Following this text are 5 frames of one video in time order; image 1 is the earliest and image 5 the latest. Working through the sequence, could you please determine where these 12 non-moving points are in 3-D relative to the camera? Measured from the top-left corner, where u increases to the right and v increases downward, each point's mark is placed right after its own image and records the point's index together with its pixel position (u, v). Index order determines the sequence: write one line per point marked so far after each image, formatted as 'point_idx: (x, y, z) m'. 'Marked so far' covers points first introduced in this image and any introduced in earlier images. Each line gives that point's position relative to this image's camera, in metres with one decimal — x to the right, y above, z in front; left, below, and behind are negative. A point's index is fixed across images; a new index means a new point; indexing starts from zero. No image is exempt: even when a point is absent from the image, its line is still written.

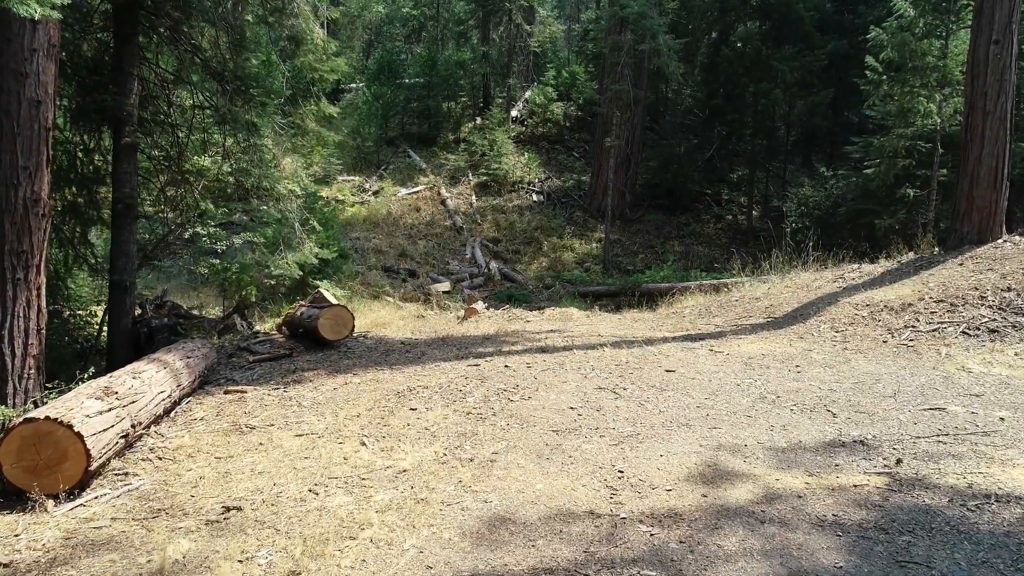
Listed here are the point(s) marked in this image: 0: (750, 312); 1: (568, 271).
0: (+1.5, -0.2, +7.0) m
1: (+0.7, +0.2, +13.2) m
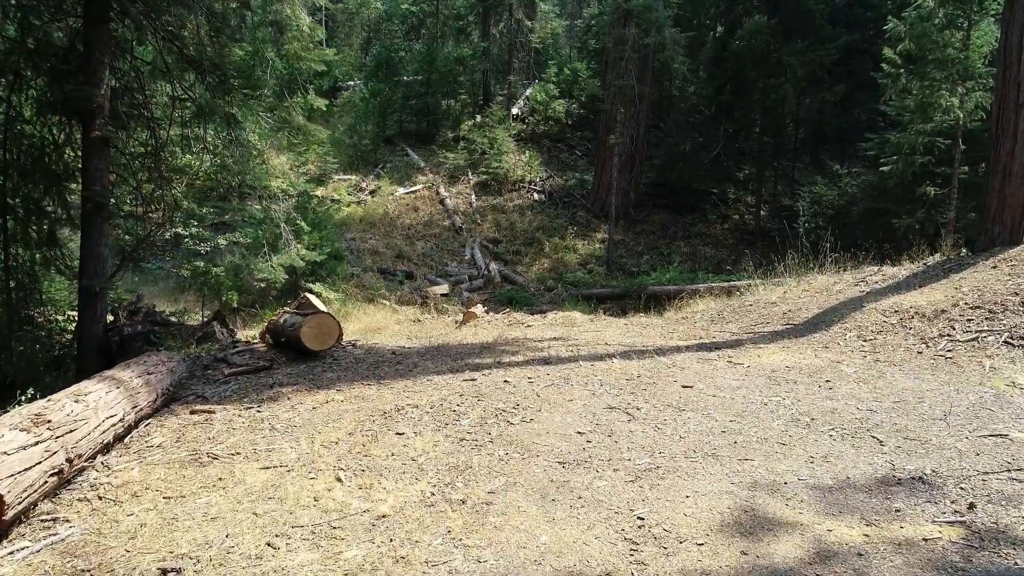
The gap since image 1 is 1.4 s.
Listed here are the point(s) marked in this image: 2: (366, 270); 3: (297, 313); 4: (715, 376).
0: (+1.5, -0.2, +6.6) m
1: (+0.7, +0.2, +12.7) m
2: (-1.6, +0.2, +12.2) m
3: (-1.1, -0.1, +5.4) m
4: (+0.8, -0.4, +4.4) m
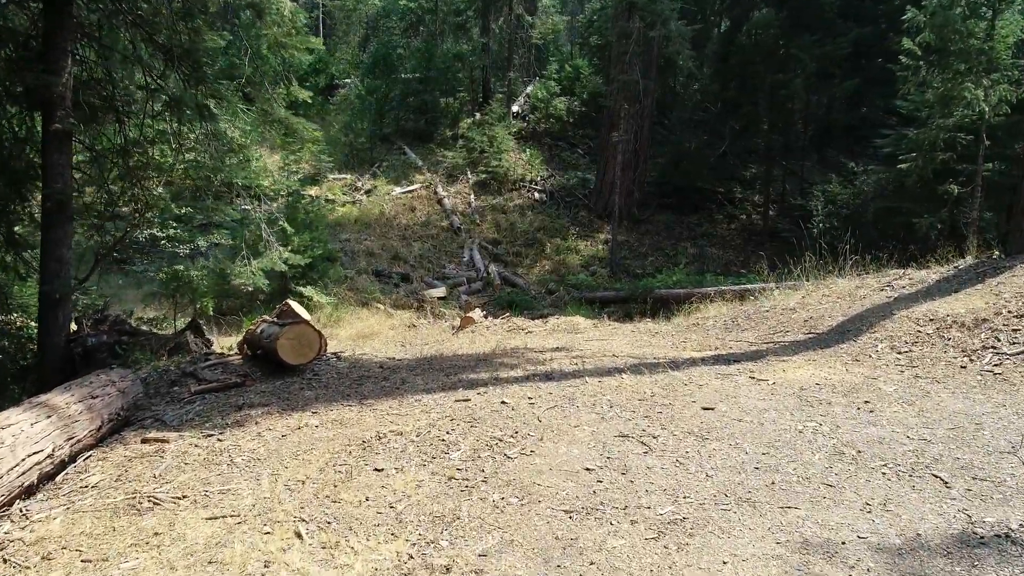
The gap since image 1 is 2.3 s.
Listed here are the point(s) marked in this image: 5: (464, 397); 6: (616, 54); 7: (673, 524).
0: (+1.5, -0.2, +6.1) m
1: (+0.7, +0.2, +12.3) m
2: (-1.6, +0.2, +11.7) m
3: (-1.1, -0.2, +4.9) m
4: (+0.8, -0.4, +4.0) m
5: (-0.2, -0.4, +4.0) m
6: (+1.2, +2.8, +13.2) m
7: (+0.3, -0.5, +2.3) m
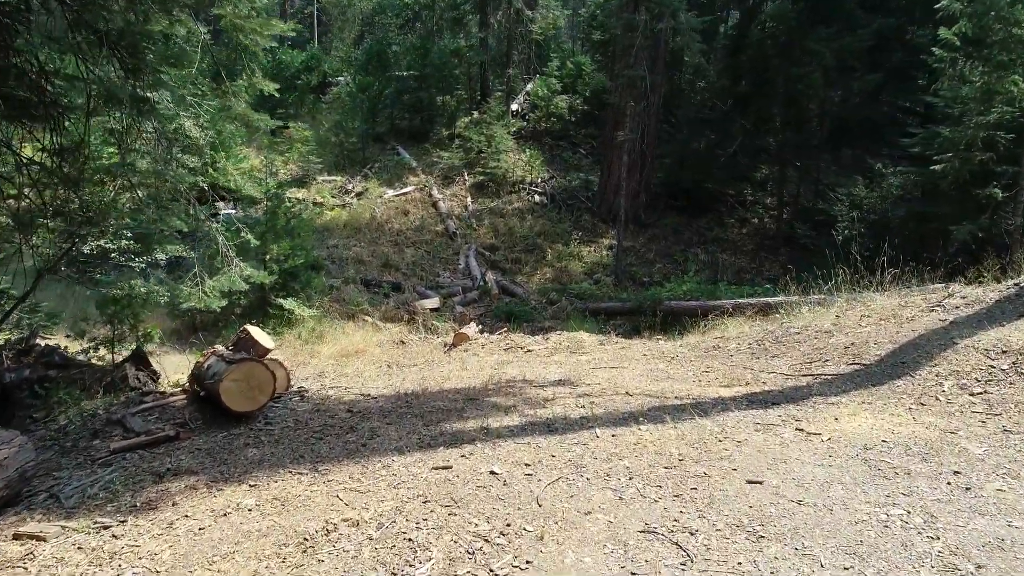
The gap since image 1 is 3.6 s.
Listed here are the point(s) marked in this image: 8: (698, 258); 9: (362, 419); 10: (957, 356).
0: (+1.5, -0.3, +5.3) m
1: (+0.7, 0.0, +11.5) m
2: (-1.6, +0.1, +10.9) m
3: (-1.1, -0.3, +4.1) m
4: (+0.8, -0.5, +3.1) m
5: (-0.2, -0.5, +3.2) m
6: (+1.2, +2.7, +12.4) m
7: (+0.3, -0.6, +1.5) m
8: (+2.1, +0.3, +12.4) m
9: (-0.5, -0.5, +4.0) m
10: (+1.8, -0.3, +4.5) m
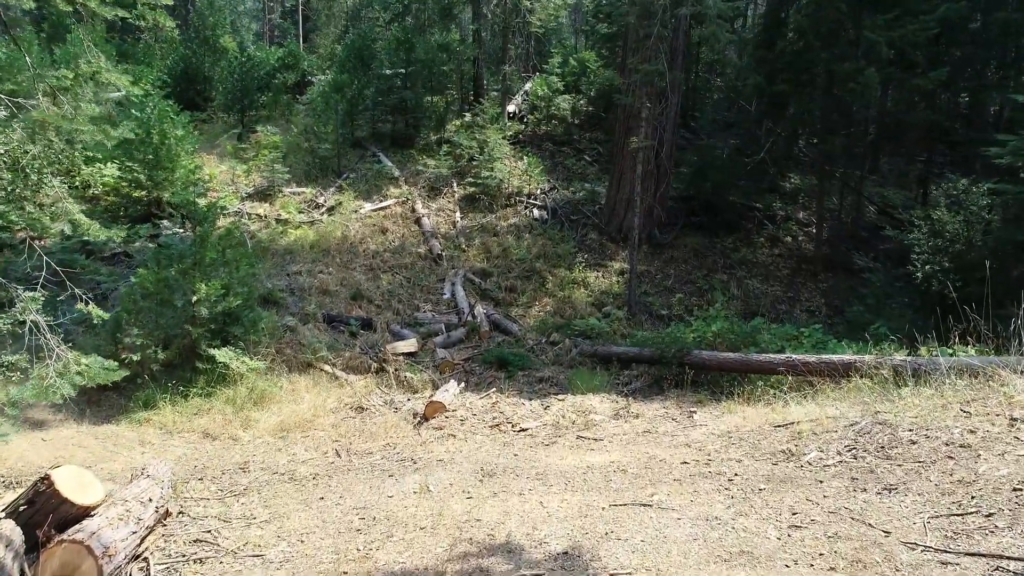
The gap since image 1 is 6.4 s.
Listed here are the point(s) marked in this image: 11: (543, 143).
0: (+1.4, -0.6, +3.4) m
1: (+0.6, -0.3, +9.5) m
2: (-1.7, -0.3, +9.0) m
3: (-1.2, -0.6, +2.2) m
4: (+0.7, -0.8, +1.2) m
5: (-0.3, -0.8, +1.2) m
6: (+1.2, +2.4, +10.5) m
7: (+0.2, -0.9, -0.4) m
8: (+2.0, 0.0, +10.5) m
9: (-0.6, -0.8, +2.0) m
10: (+1.7, -0.6, +2.6) m
11: (+0.4, +1.9, +14.5) m
